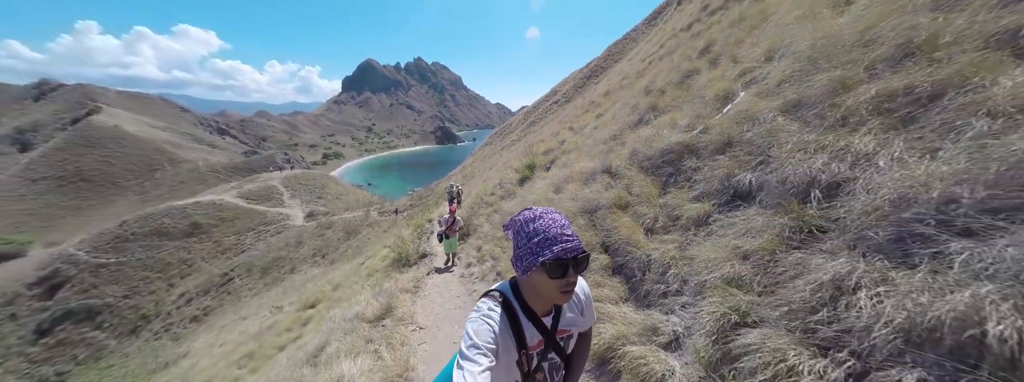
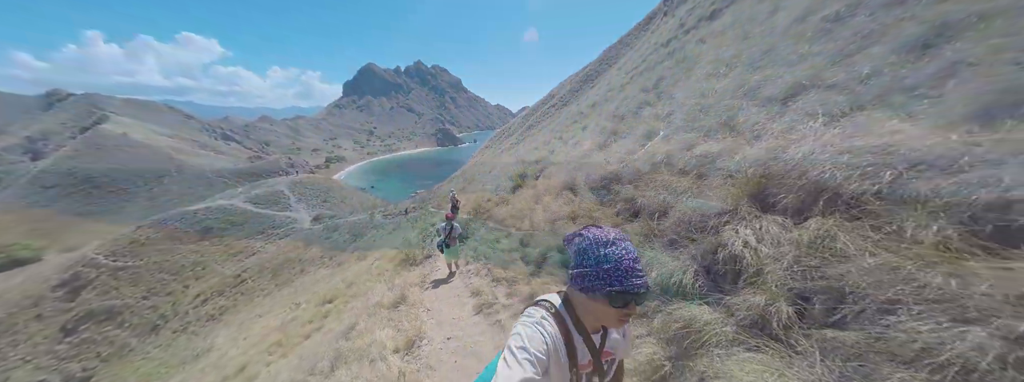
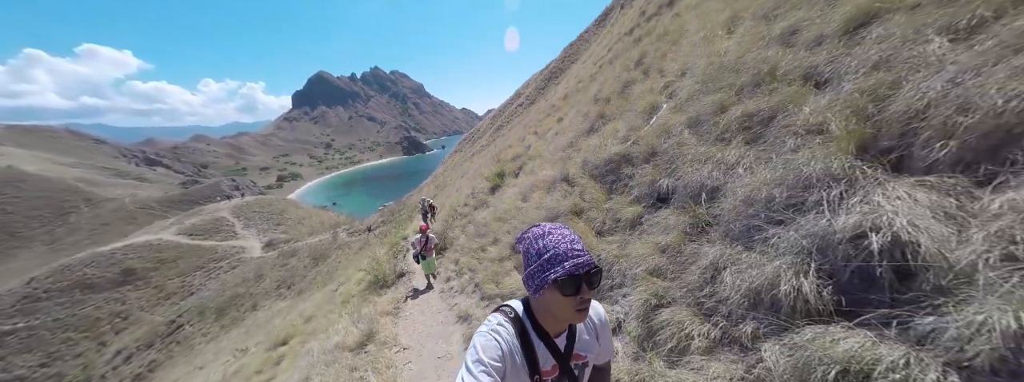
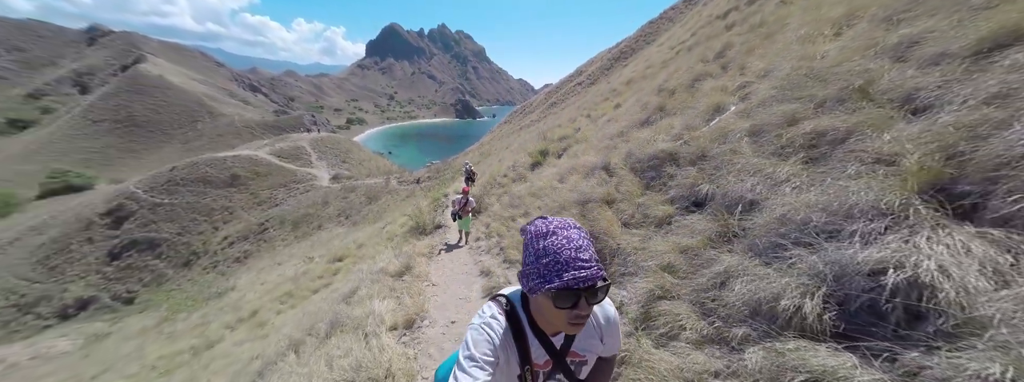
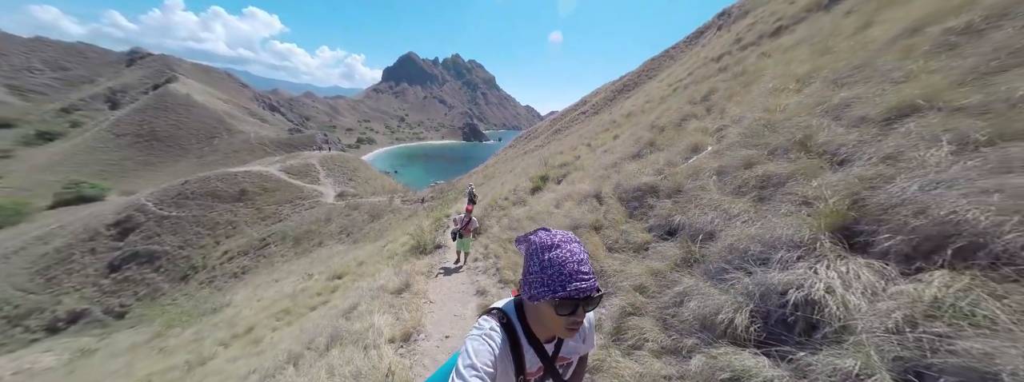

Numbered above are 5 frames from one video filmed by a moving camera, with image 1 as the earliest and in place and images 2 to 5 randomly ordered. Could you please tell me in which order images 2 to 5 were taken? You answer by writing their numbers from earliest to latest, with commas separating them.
3, 4, 5, 2
